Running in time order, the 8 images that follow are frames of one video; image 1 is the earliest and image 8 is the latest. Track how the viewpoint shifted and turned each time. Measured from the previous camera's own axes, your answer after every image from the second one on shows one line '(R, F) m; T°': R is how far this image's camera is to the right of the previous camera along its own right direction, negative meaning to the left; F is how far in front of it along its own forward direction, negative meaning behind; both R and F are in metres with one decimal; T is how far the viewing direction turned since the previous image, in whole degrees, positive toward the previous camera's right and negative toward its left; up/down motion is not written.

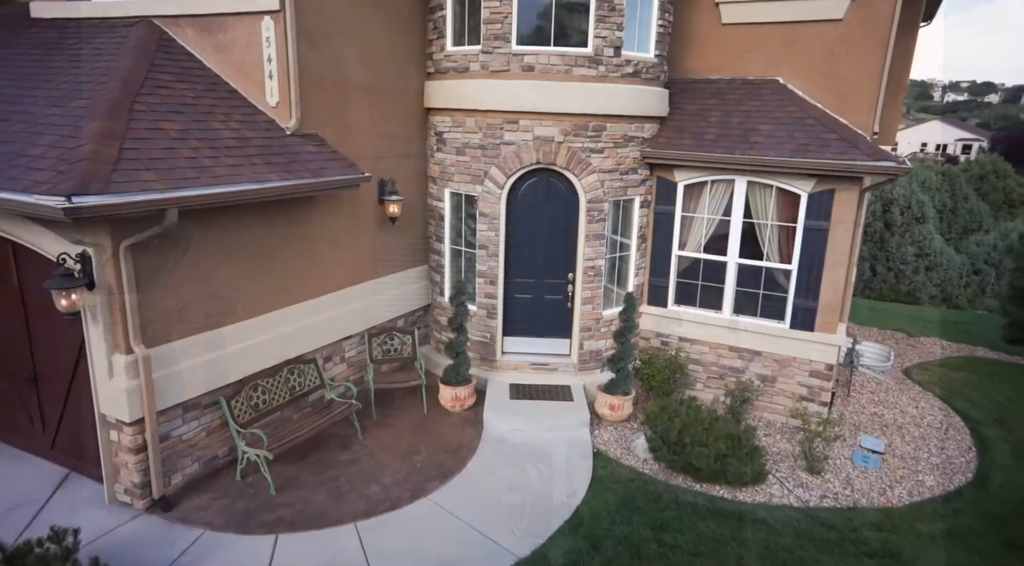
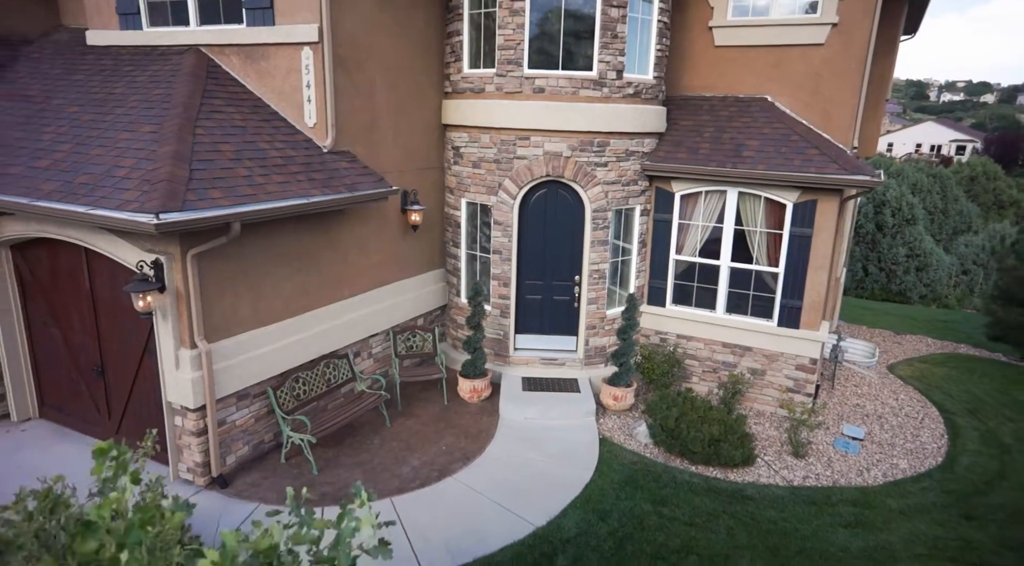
(-0.2, -0.8) m; 0°
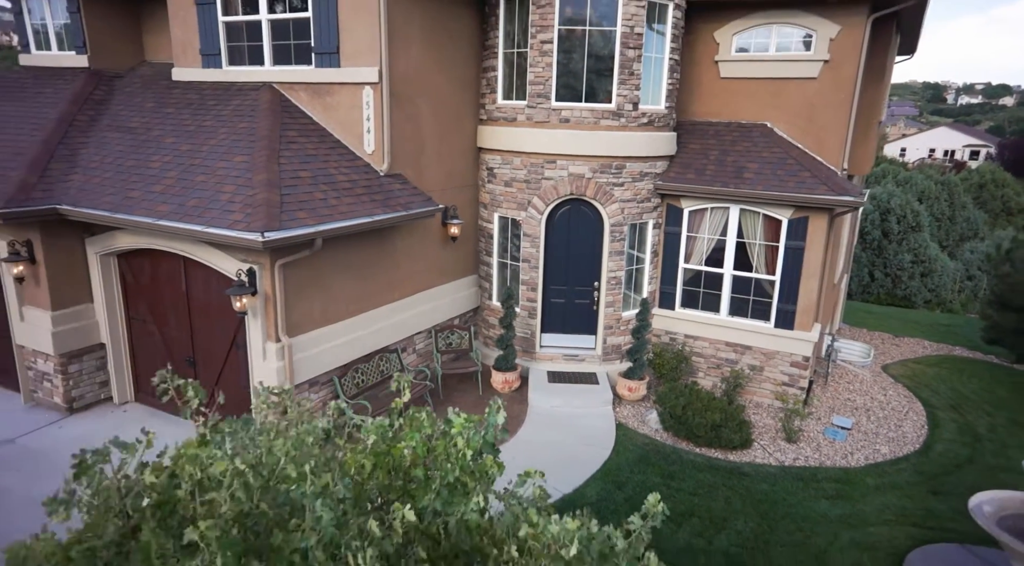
(-0.2, -1.3) m; -1°
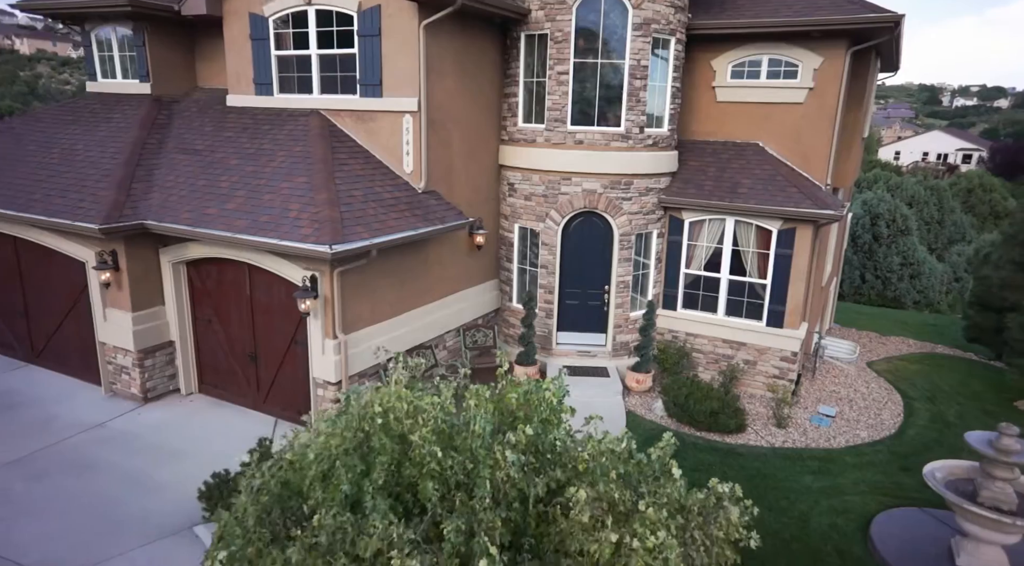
(-0.4, -1.3) m; 0°
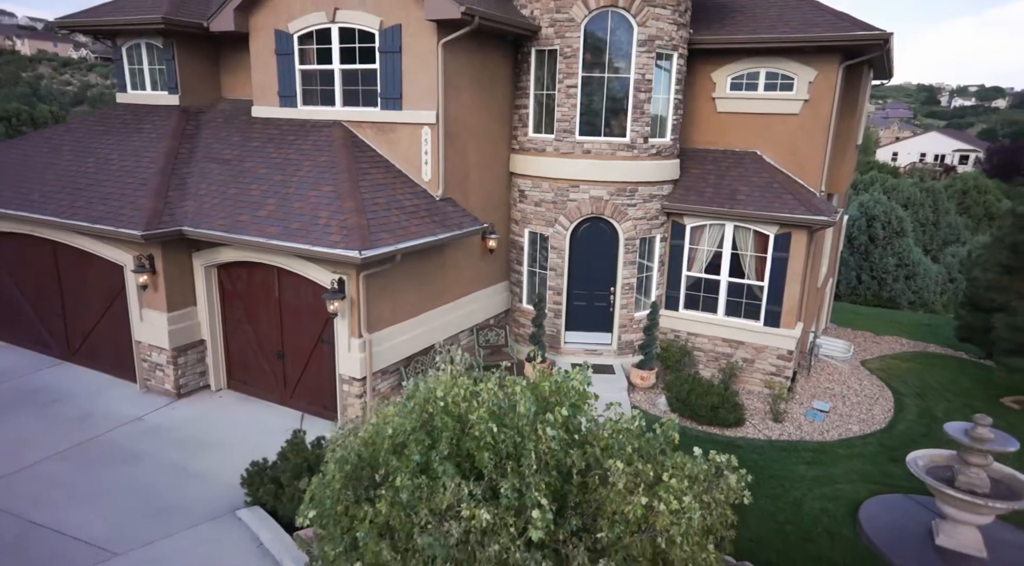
(-0.2, -0.7) m; 0°
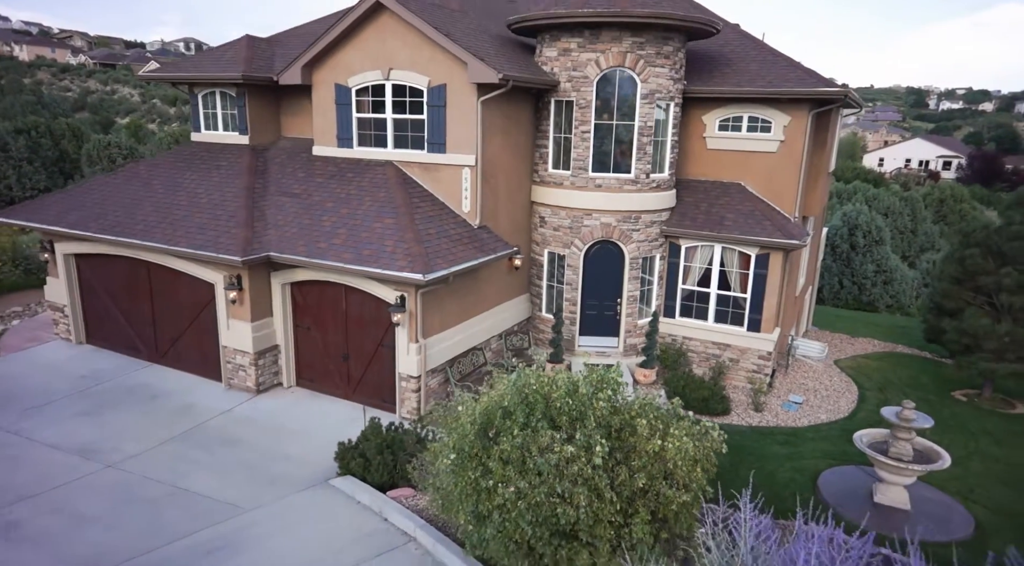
(-0.7, -2.3) m; +1°
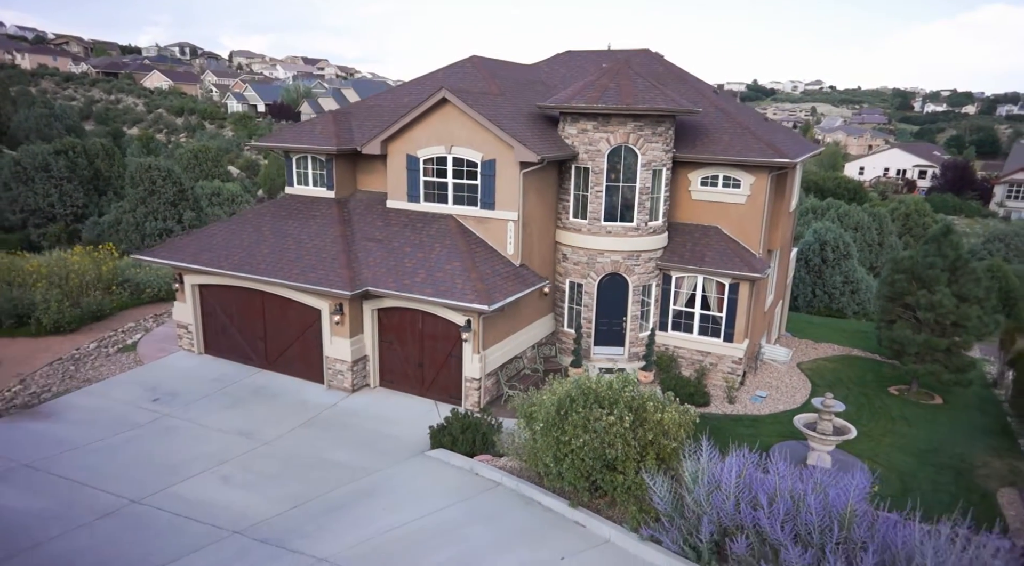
(-1.1, -4.4) m; +1°
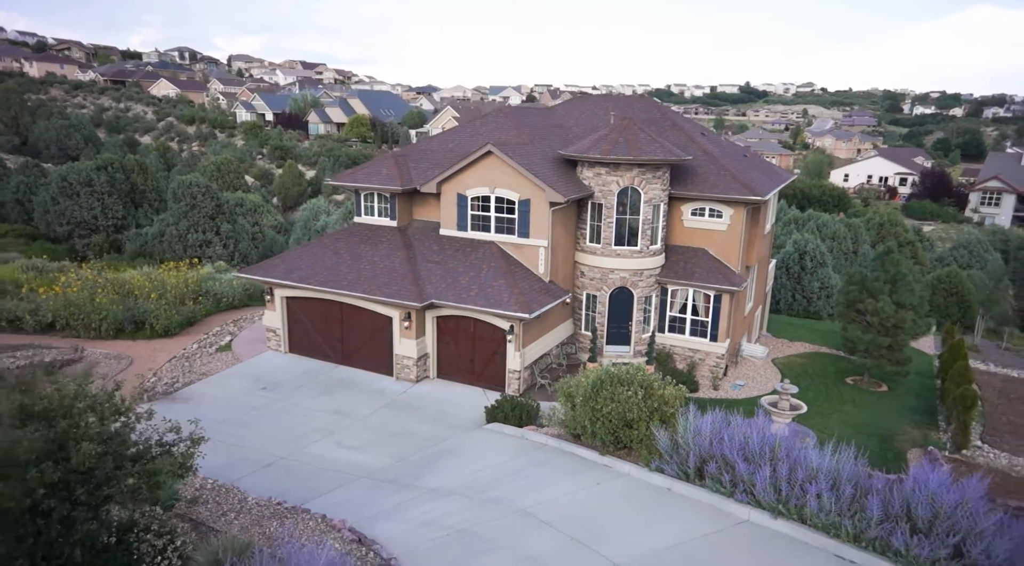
(-1.2, -4.8) m; 0°
